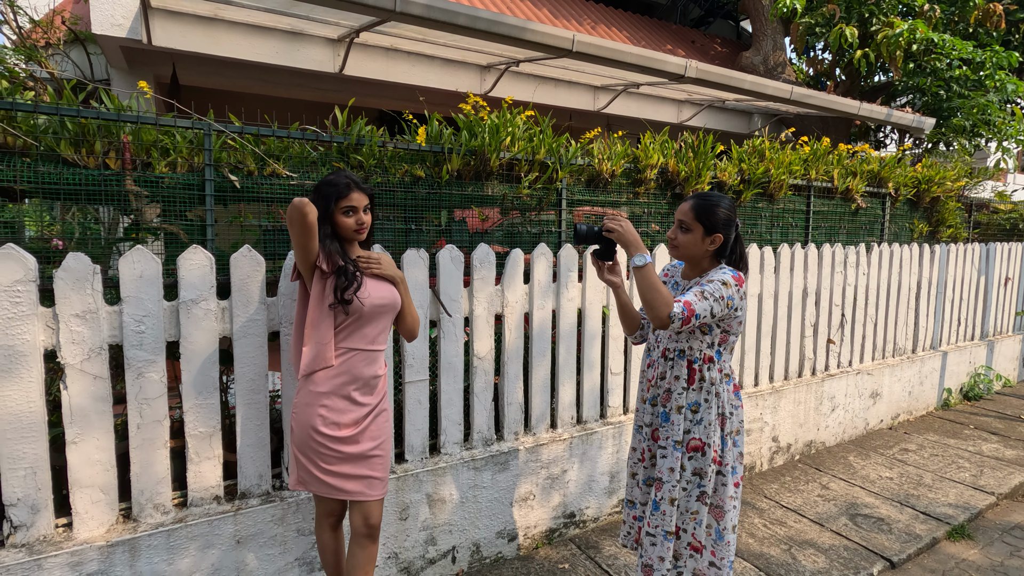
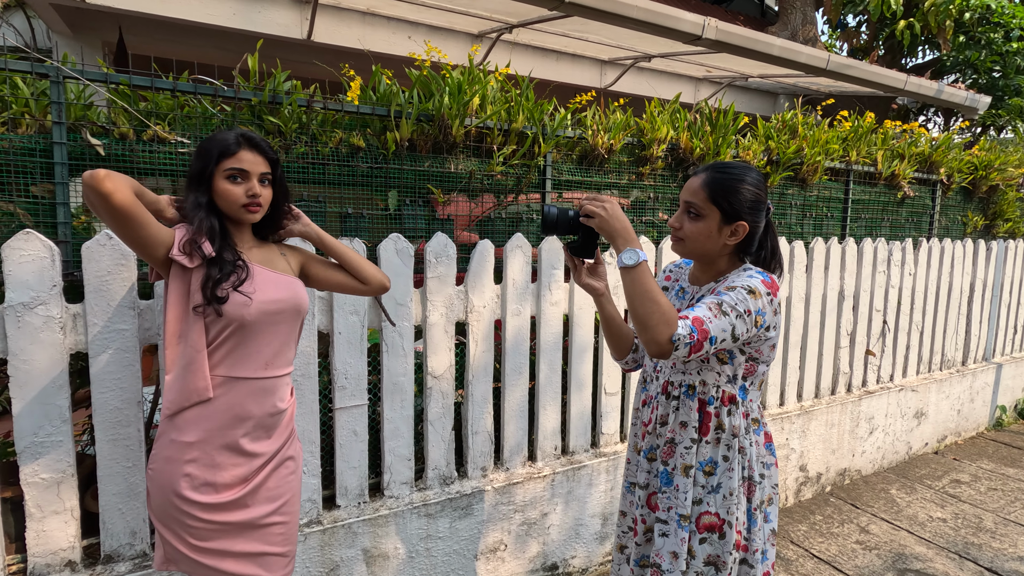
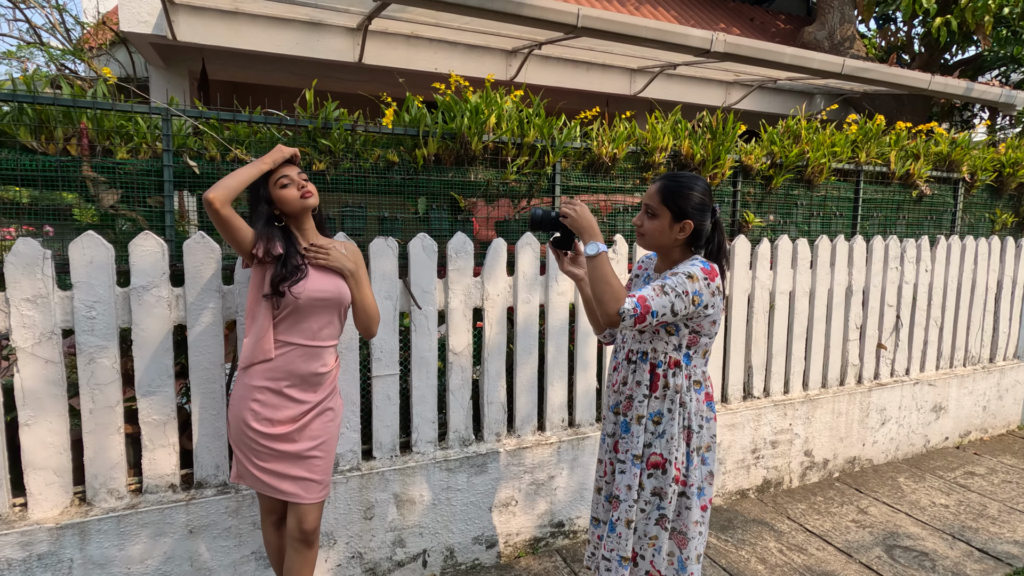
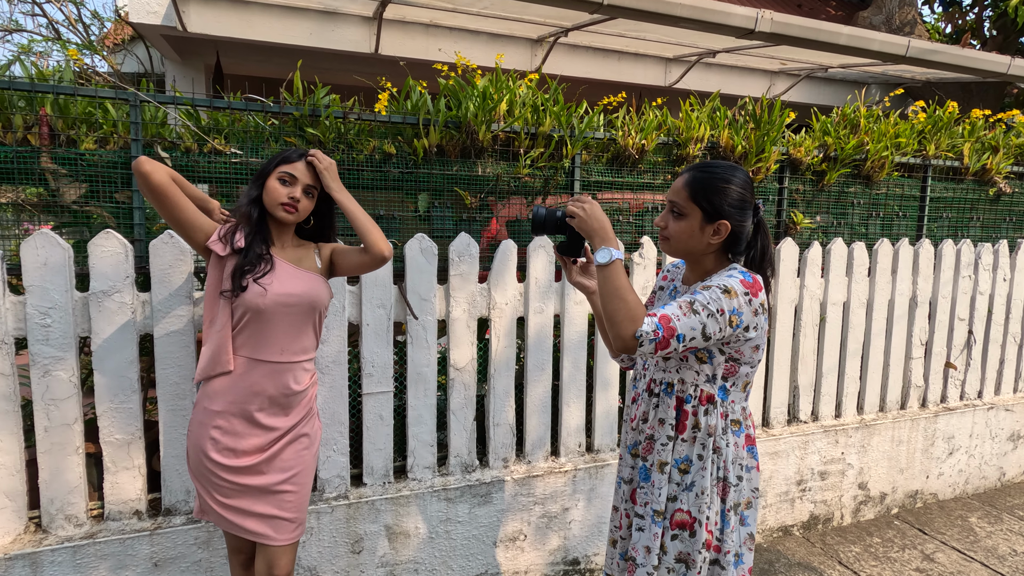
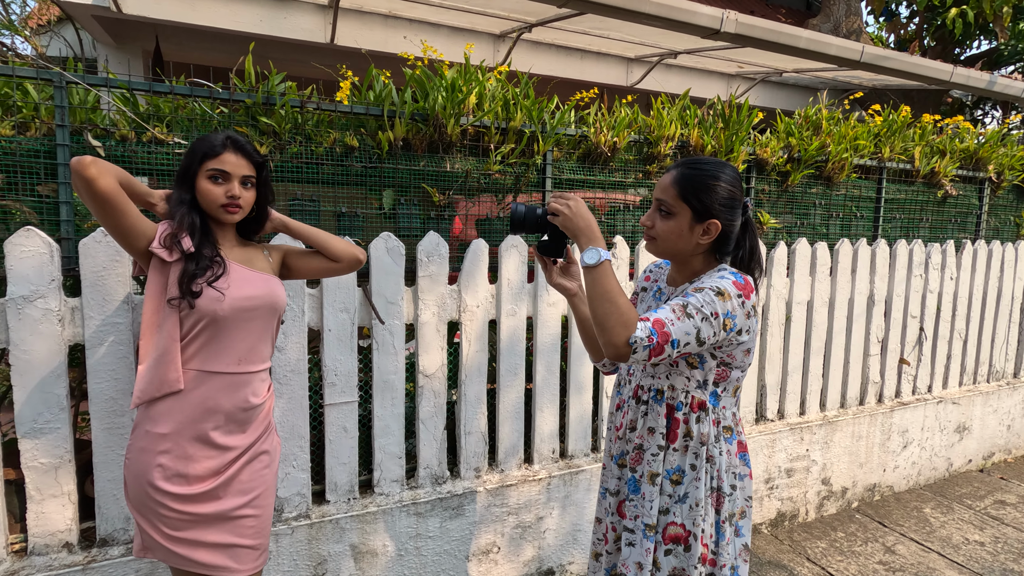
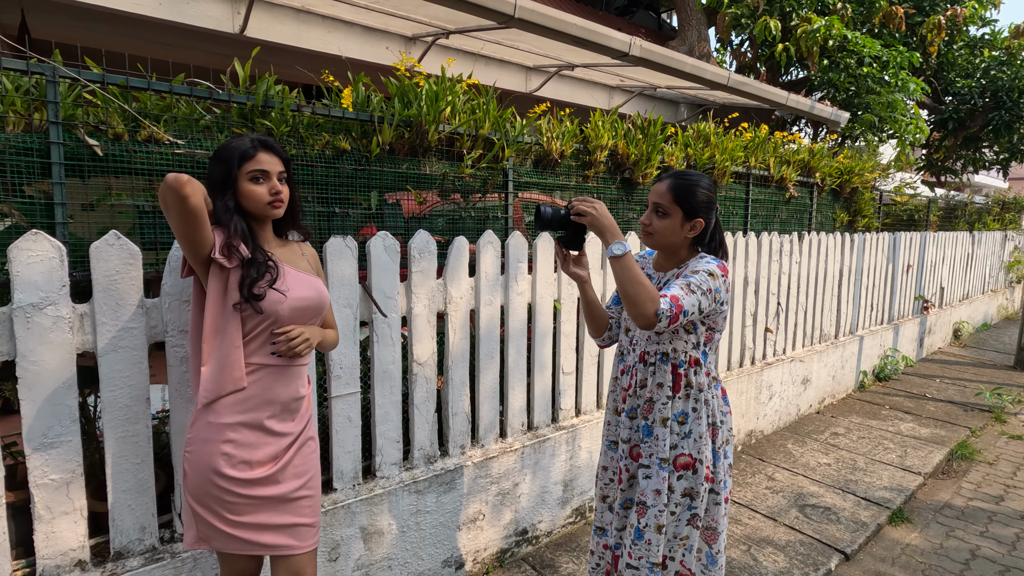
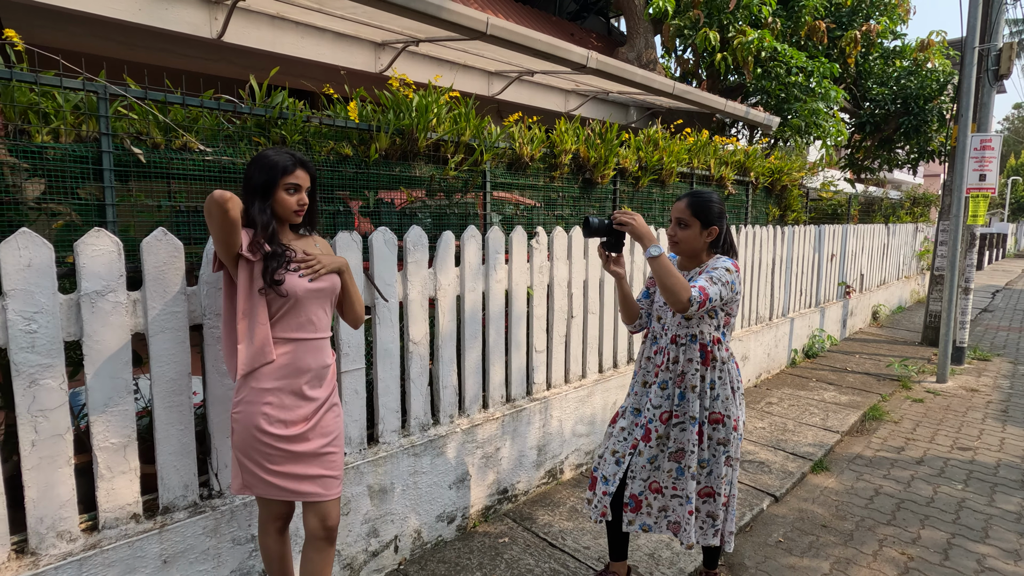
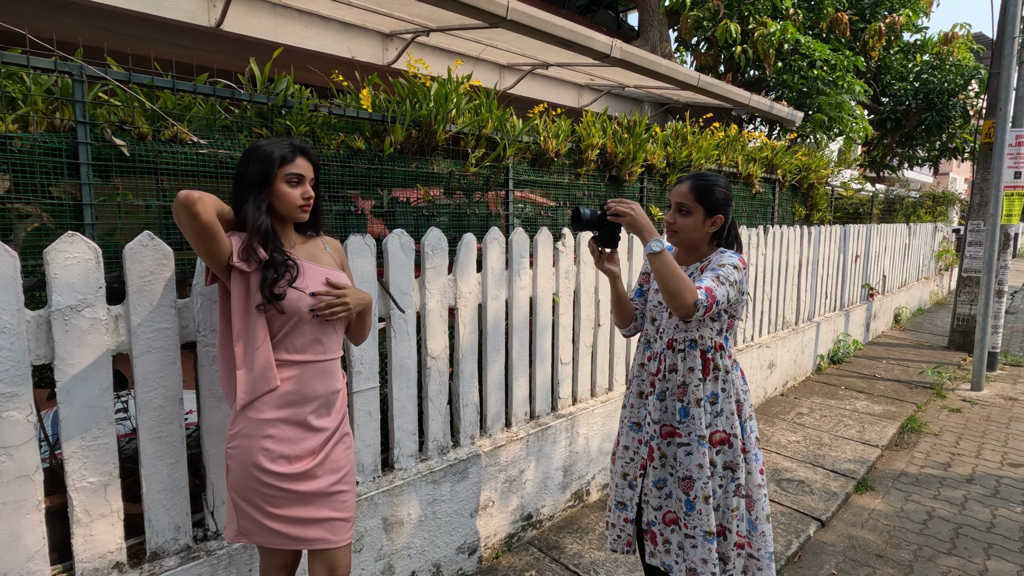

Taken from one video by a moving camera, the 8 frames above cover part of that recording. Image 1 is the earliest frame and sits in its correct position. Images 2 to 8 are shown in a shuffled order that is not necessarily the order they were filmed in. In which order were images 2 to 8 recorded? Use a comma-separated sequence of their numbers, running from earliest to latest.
3, 4, 5, 2, 6, 8, 7
